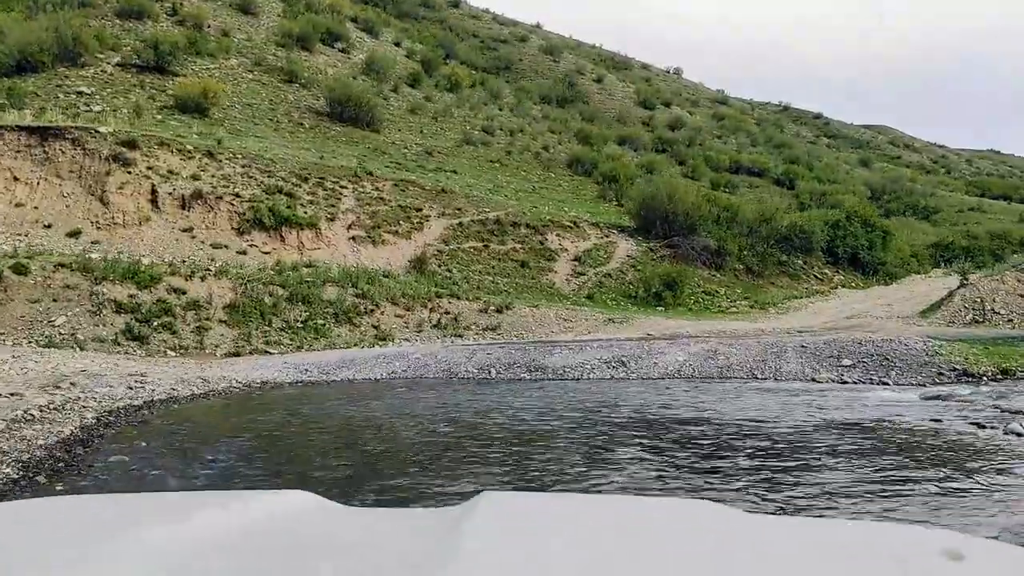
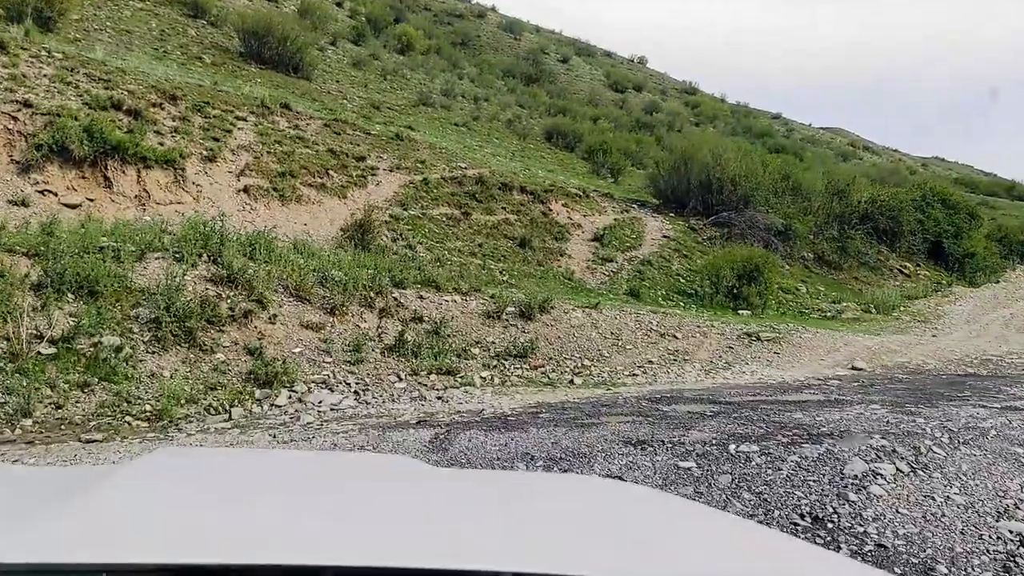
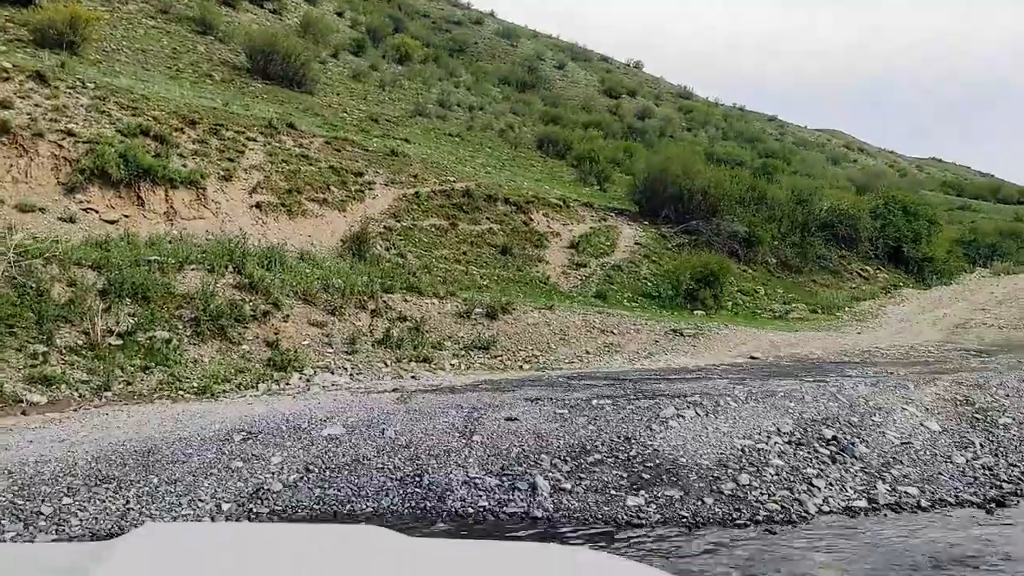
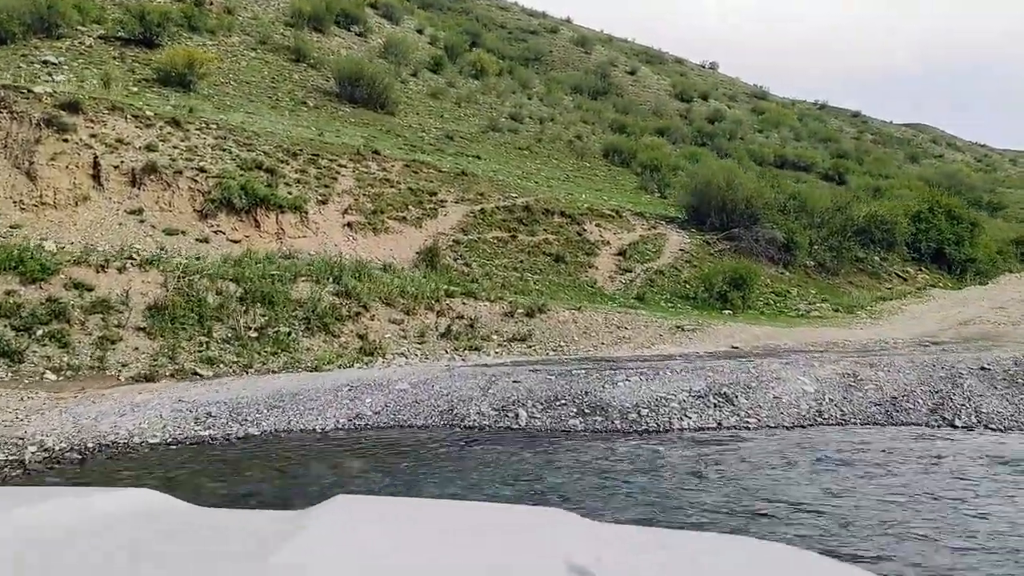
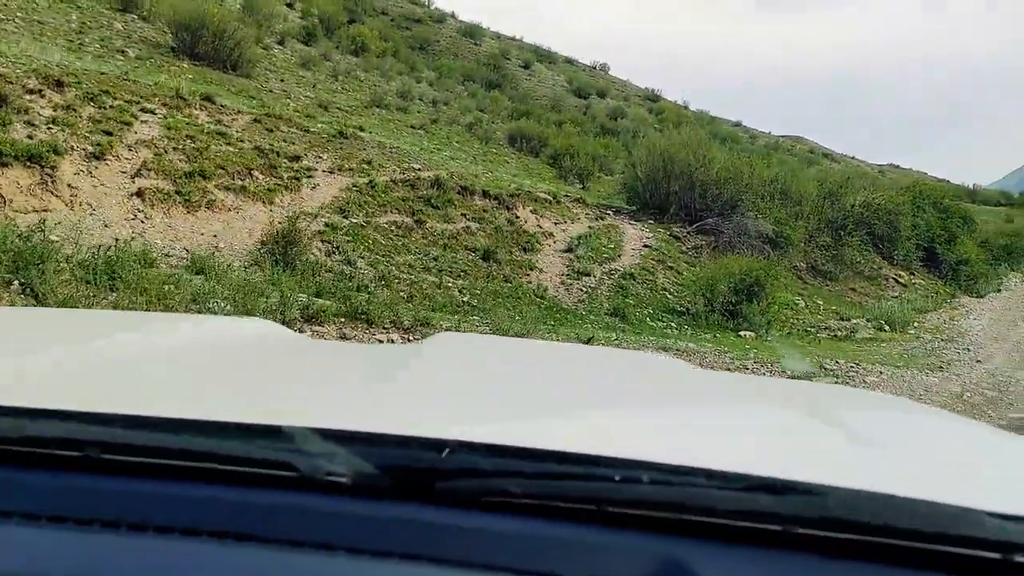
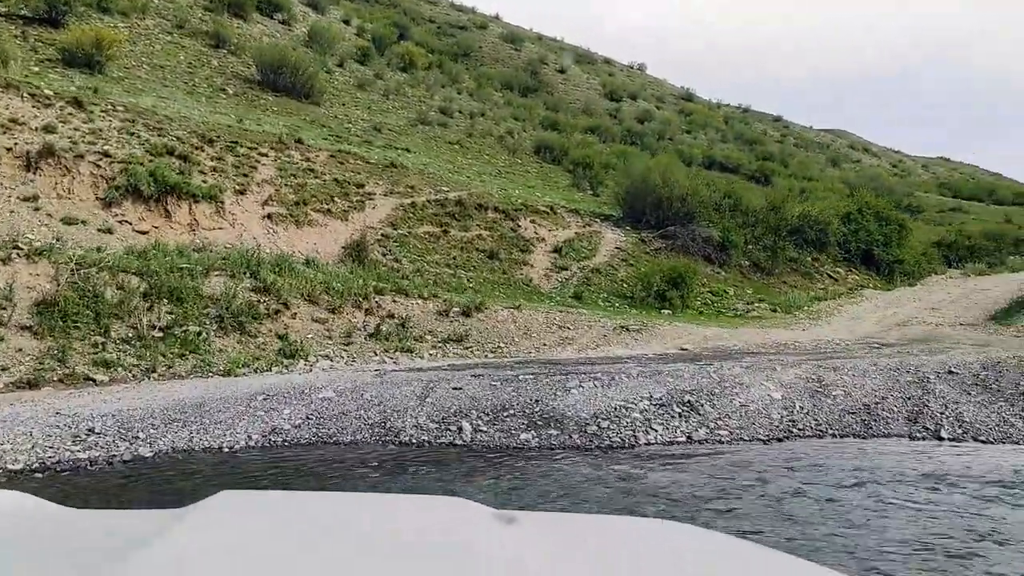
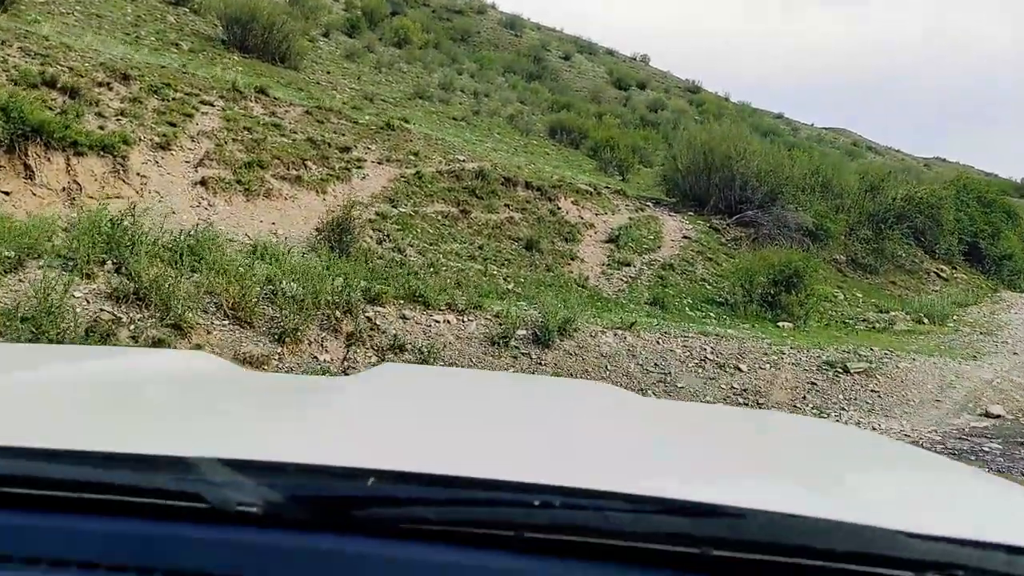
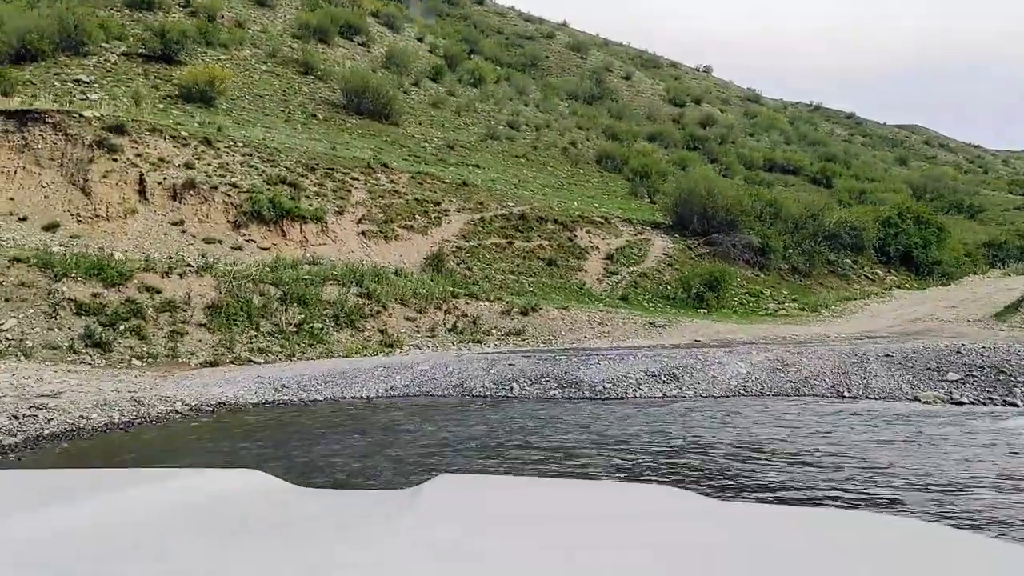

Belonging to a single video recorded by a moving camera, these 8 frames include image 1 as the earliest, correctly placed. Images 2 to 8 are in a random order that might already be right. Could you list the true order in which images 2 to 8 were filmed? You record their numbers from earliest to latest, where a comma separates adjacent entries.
8, 4, 6, 3, 2, 7, 5
